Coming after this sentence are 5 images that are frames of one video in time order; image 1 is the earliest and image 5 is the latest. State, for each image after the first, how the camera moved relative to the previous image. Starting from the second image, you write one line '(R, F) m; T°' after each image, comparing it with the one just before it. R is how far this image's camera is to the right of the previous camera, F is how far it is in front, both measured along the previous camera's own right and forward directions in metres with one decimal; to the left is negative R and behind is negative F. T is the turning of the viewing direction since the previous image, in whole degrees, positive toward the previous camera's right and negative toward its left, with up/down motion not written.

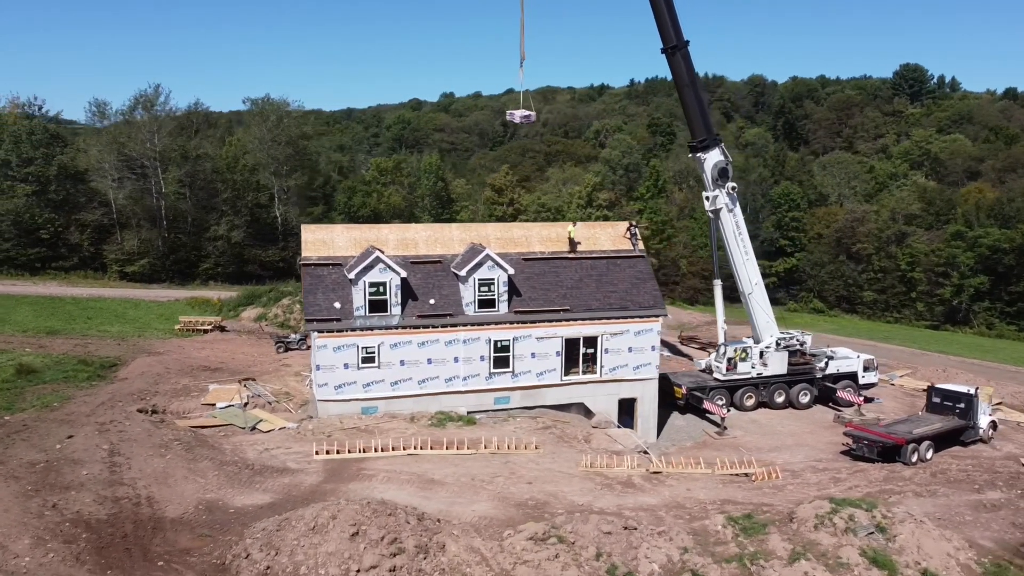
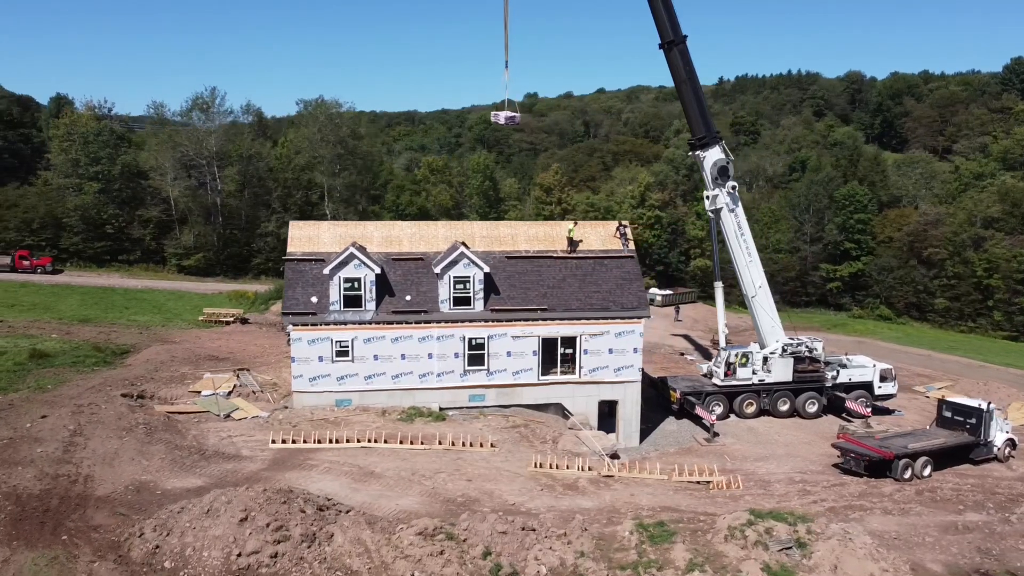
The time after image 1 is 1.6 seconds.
(+3.5, +0.2) m; -7°
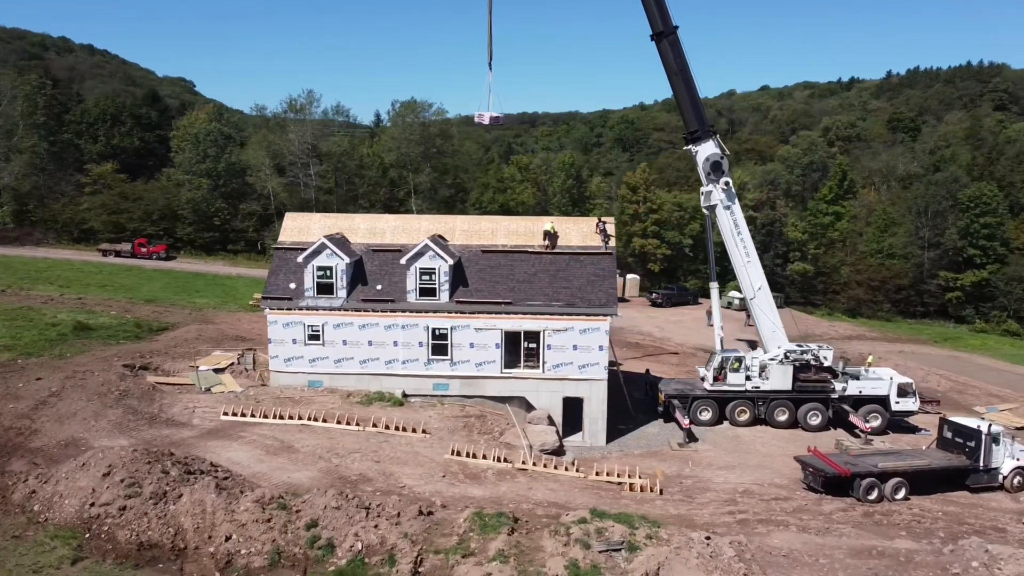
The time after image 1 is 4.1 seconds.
(+5.9, +0.3) m; -12°
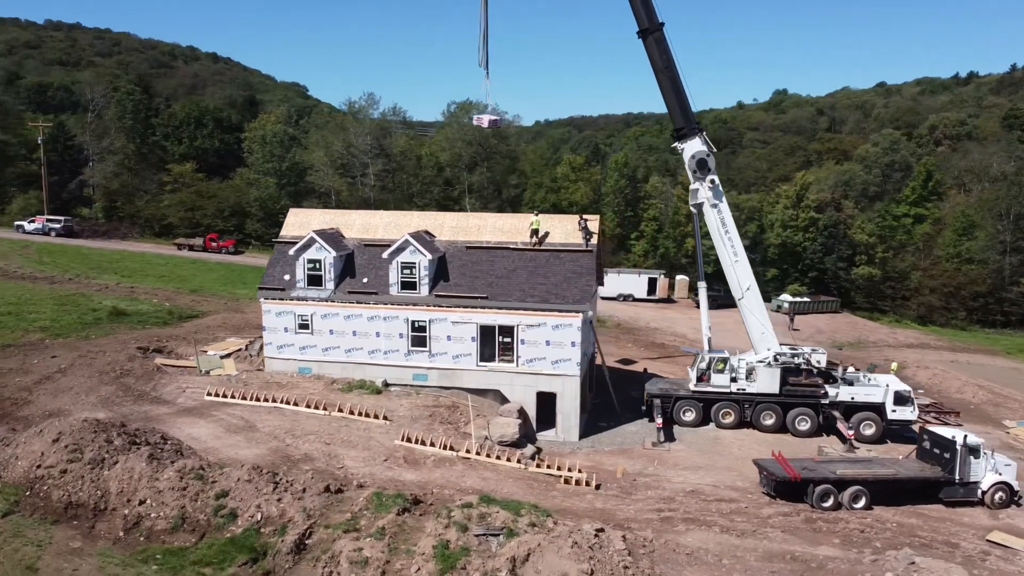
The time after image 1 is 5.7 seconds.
(+4.0, -0.3) m; -8°
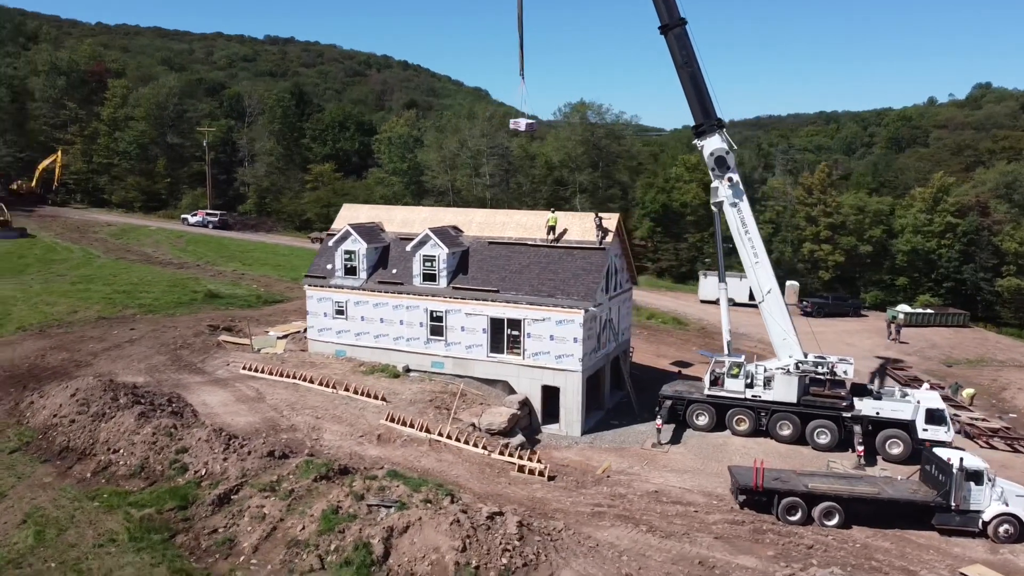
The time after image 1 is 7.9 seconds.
(+5.4, -0.1) m; -13°
